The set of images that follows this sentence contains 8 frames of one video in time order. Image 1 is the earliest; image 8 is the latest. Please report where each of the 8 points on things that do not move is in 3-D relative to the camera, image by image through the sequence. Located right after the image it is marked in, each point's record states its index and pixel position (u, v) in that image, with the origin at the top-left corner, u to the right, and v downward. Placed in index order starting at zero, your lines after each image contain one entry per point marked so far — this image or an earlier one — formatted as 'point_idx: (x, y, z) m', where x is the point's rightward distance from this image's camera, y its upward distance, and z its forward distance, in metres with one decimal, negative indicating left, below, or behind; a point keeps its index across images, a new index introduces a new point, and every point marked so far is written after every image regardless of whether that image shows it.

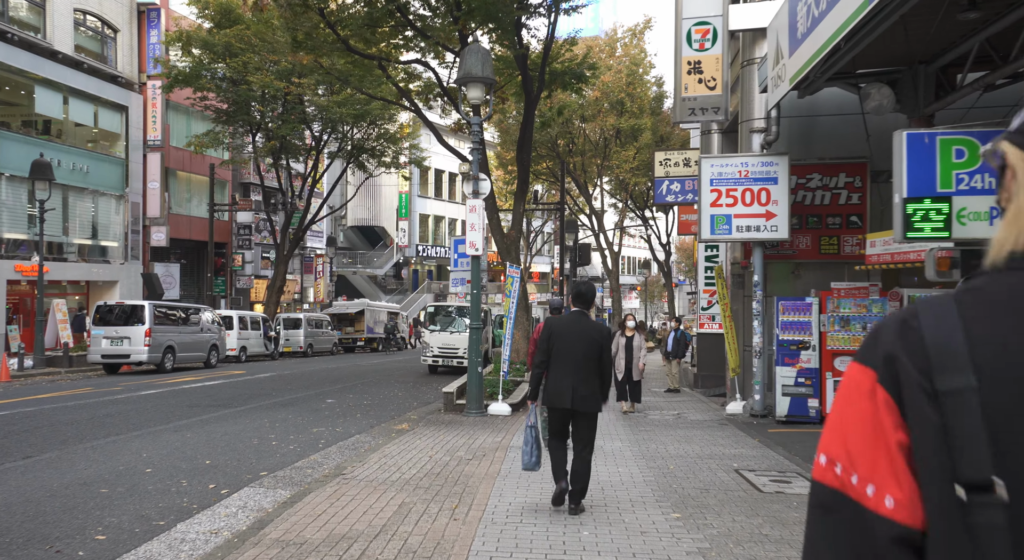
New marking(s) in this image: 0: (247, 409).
0: (-4.4, -2.1, +14.0) m
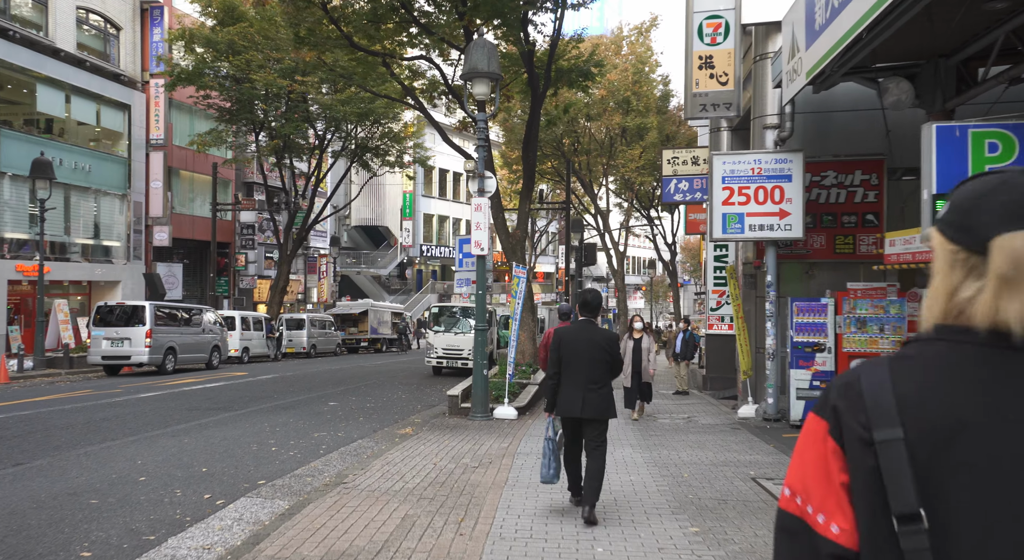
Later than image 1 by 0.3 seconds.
0: (-4.3, -2.1, +13.7) m
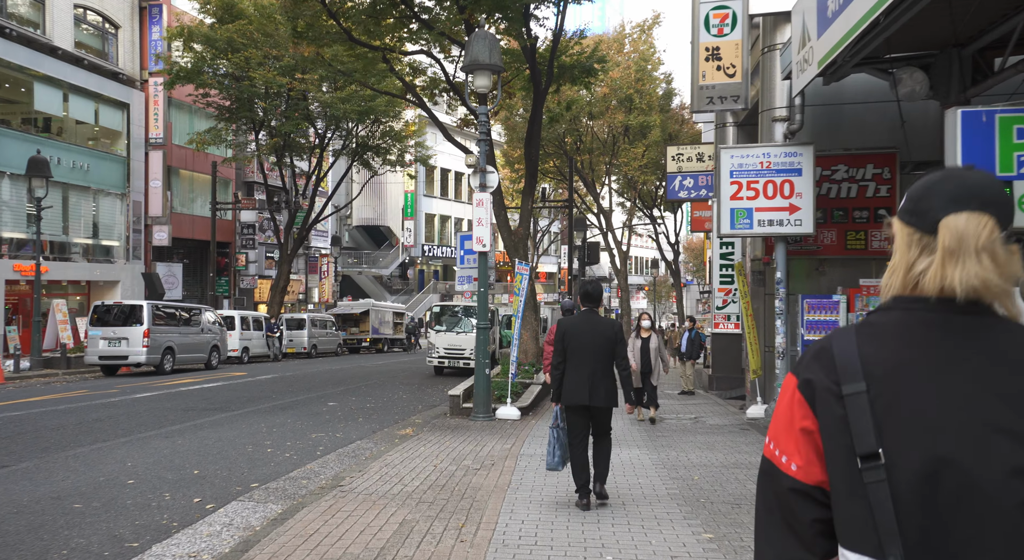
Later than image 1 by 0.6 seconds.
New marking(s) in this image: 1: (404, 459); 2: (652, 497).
0: (-4.2, -2.1, +13.4) m
1: (-1.2, -1.9, +9.1) m
2: (+1.2, -1.9, +7.2) m
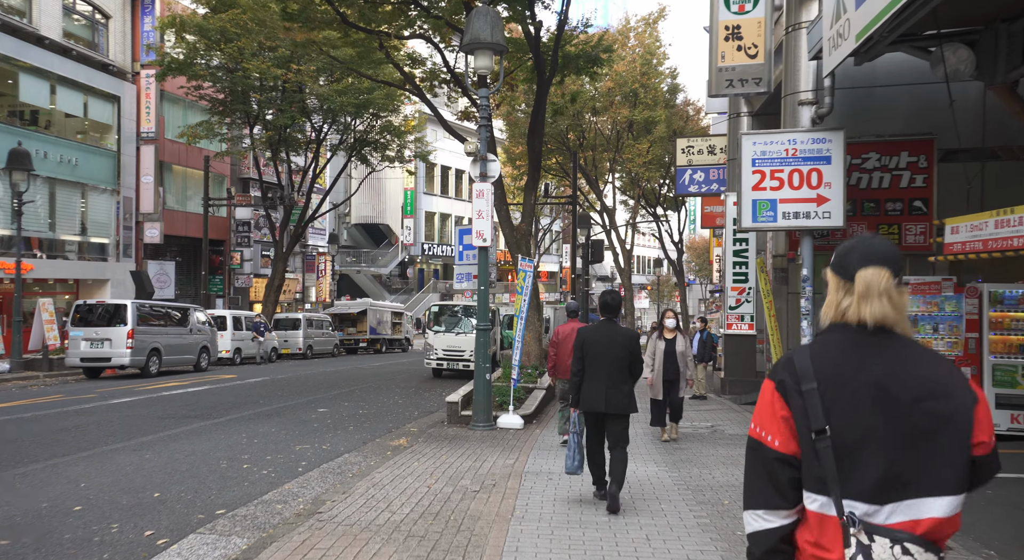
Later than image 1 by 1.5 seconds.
0: (-4.2, -2.1, +12.4) m
1: (-1.1, -1.9, +8.1) m
2: (+1.2, -1.8, +6.3) m
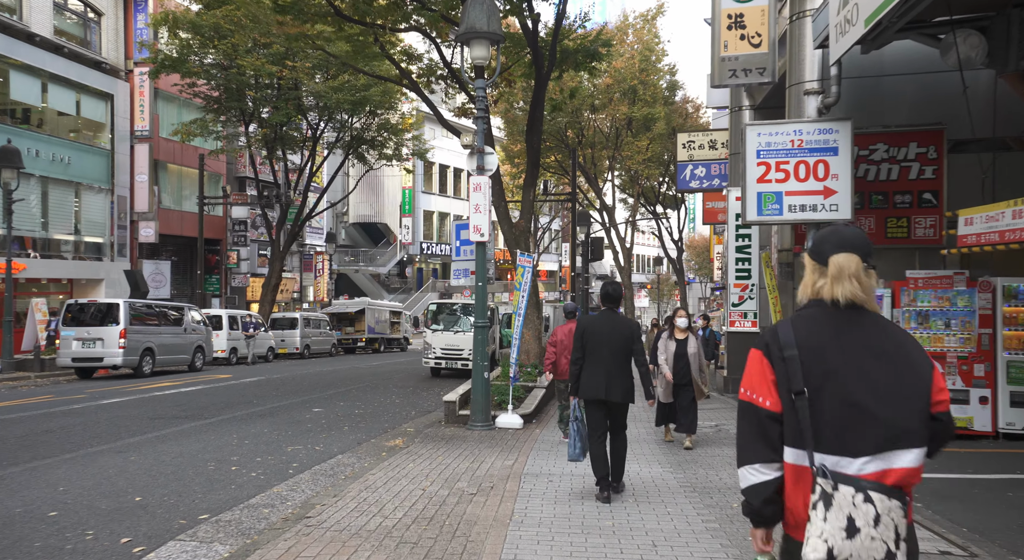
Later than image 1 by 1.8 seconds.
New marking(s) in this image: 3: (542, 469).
0: (-4.2, -2.0, +12.1) m
1: (-1.1, -1.8, +7.8) m
2: (+1.2, -1.8, +5.9) m
3: (+0.3, -1.9, +8.3) m
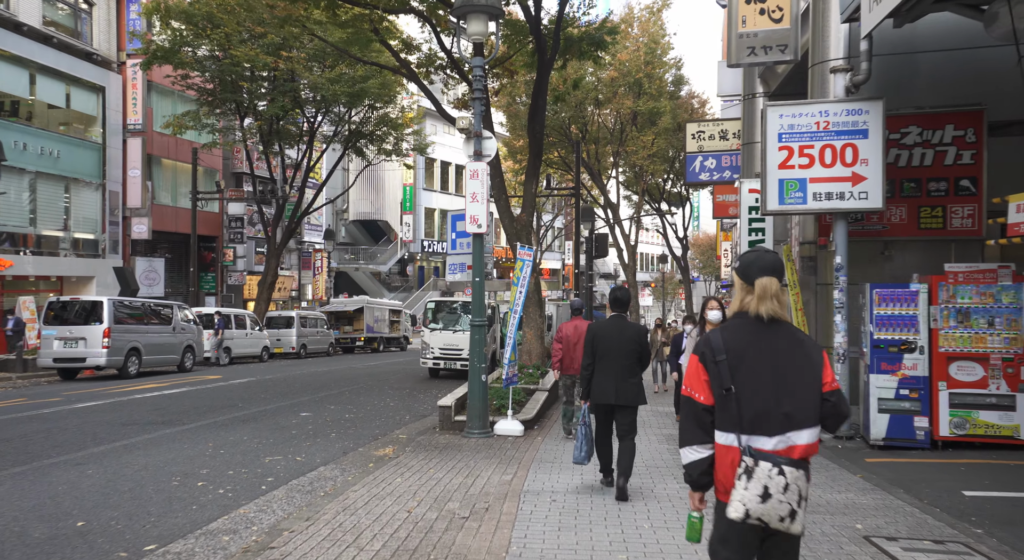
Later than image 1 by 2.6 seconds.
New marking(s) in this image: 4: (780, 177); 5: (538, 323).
0: (-4.2, -2.0, +11.2) m
1: (-1.2, -1.8, +6.9) m
2: (+1.2, -1.7, +5.1) m
3: (+0.3, -1.8, +7.4) m
4: (+3.2, +1.2, +9.9) m
5: (+0.5, -0.8, +15.6) m
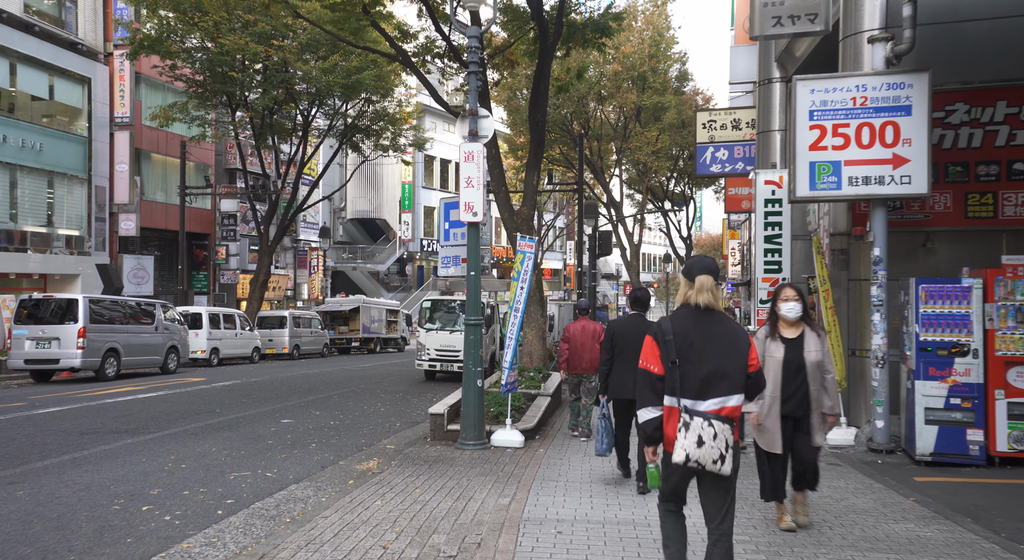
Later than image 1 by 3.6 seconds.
0: (-4.2, -1.9, +10.2) m
1: (-1.2, -1.7, +5.8) m
2: (+1.2, -1.7, +4.0) m
3: (+0.3, -1.7, +6.3) m
4: (+3.1, +1.3, +8.8) m
5: (+0.5, -0.7, +14.5) m
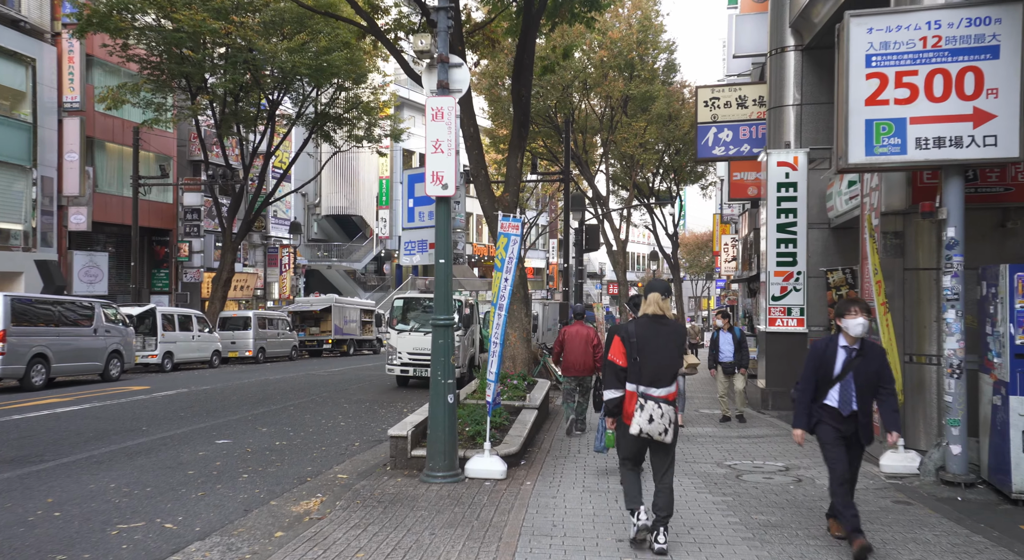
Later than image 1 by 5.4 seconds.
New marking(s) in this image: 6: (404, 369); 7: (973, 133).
0: (-4.4, -1.8, +8.1) m
1: (-1.3, -1.6, +3.9) m
2: (+1.1, -1.6, +2.1) m
3: (+0.1, -1.6, +4.4) m
4: (+3.0, +1.4, +7.0) m
5: (+0.2, -0.6, +12.6) m
6: (-2.3, -1.9, +18.4) m
7: (+3.7, +1.2, +6.8) m
